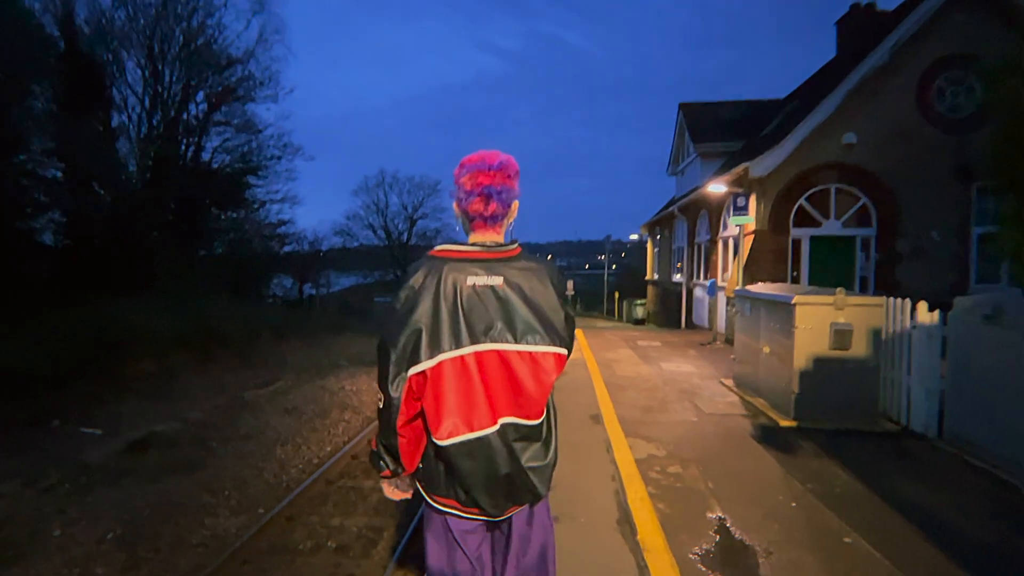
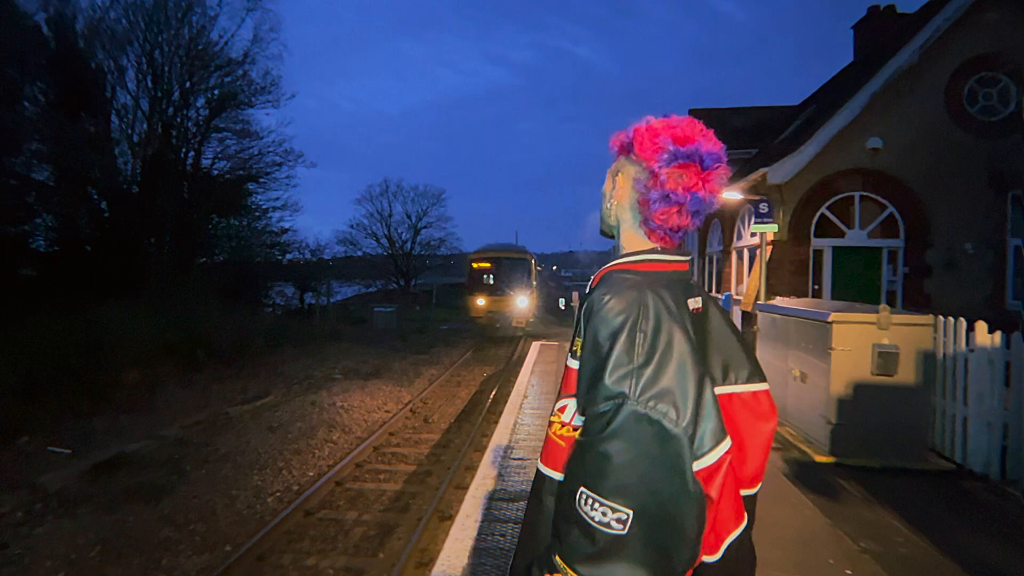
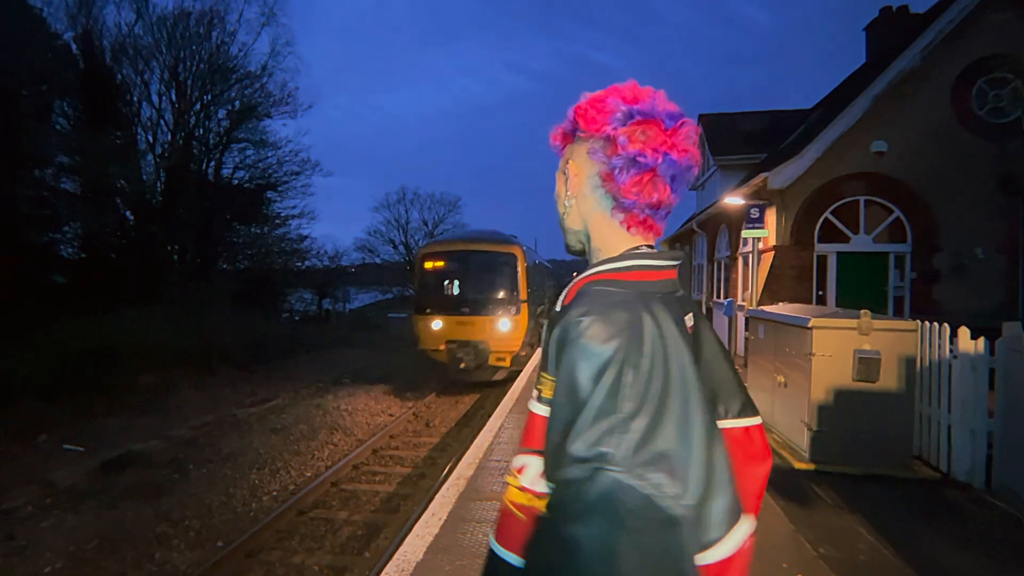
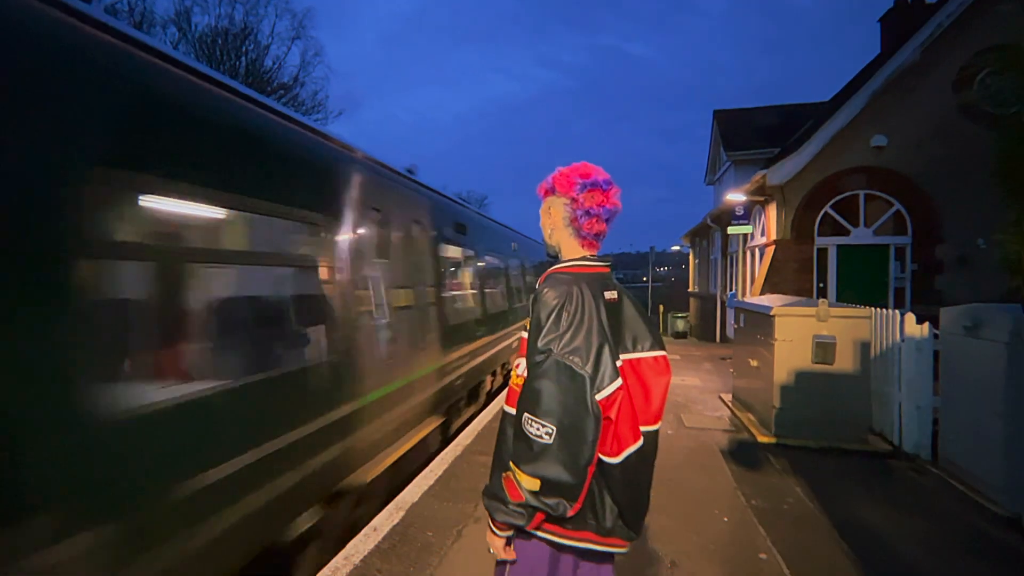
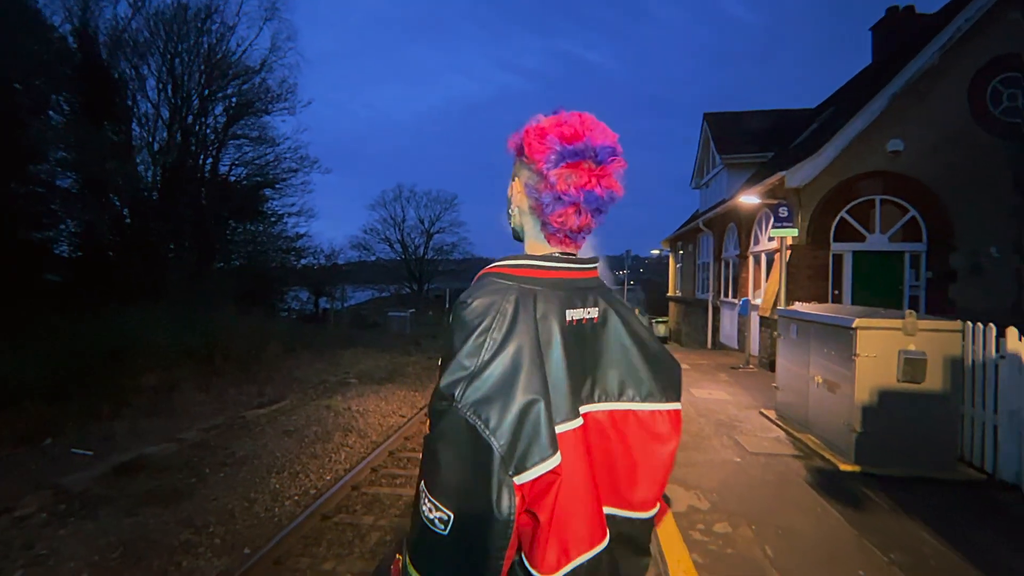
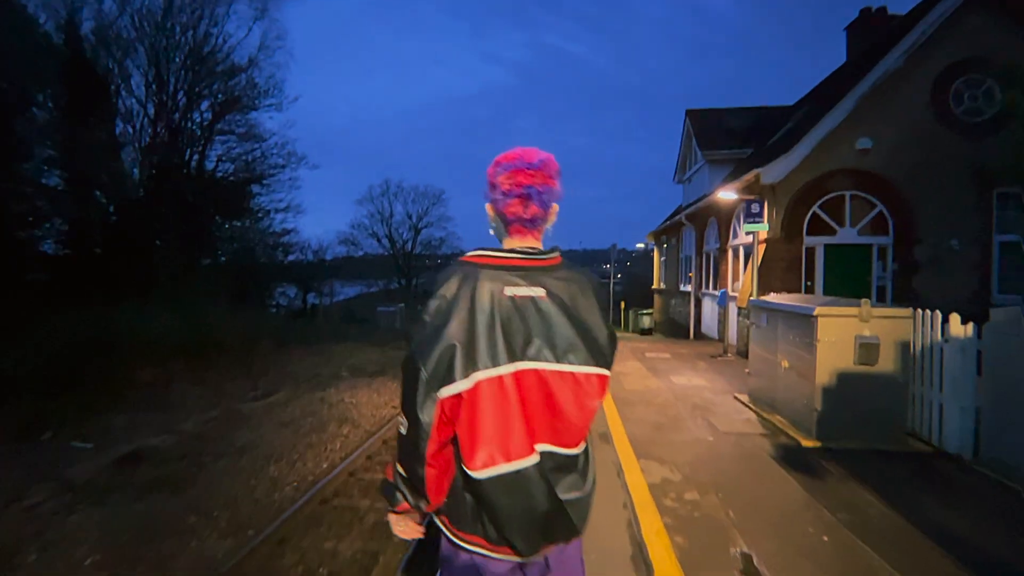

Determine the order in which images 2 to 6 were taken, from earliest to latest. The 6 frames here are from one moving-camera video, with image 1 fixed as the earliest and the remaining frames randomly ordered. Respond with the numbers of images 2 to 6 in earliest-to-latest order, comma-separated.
6, 5, 2, 3, 4
